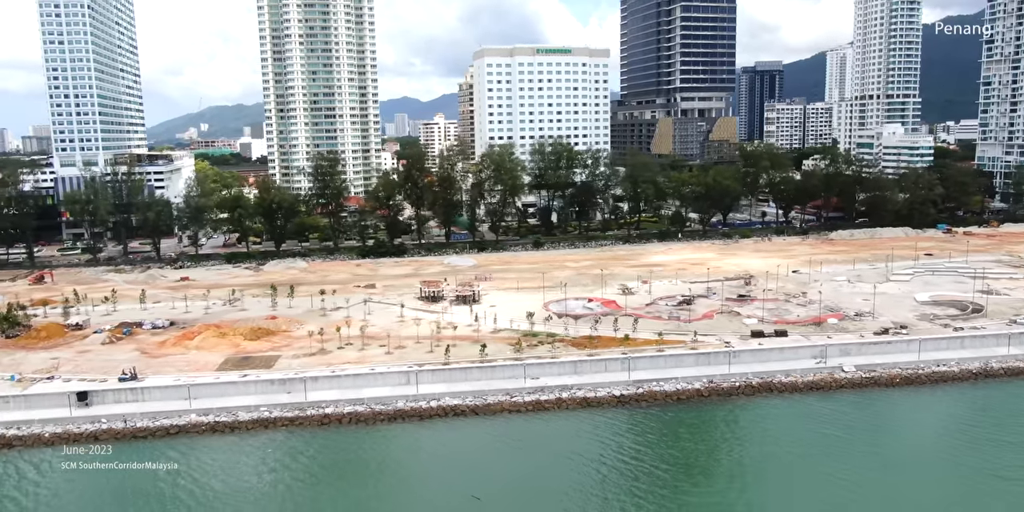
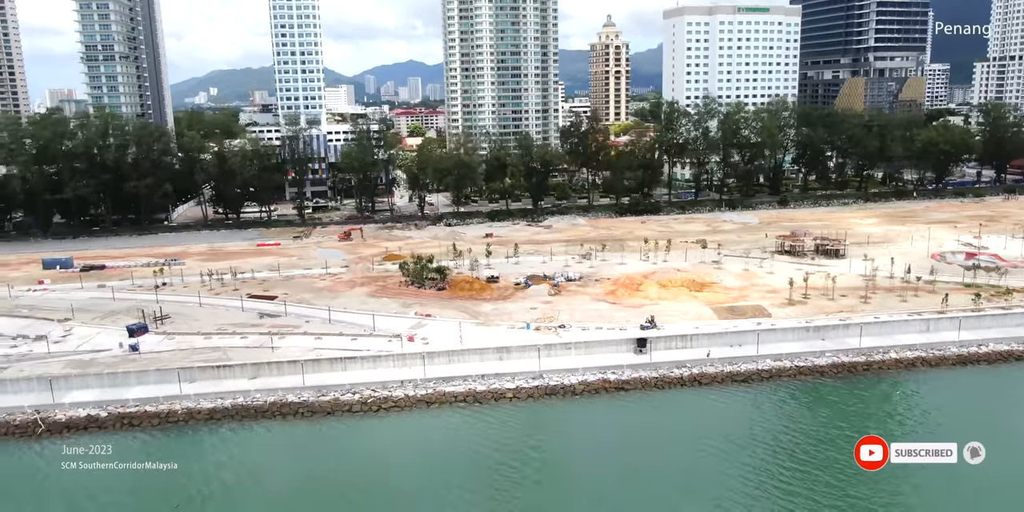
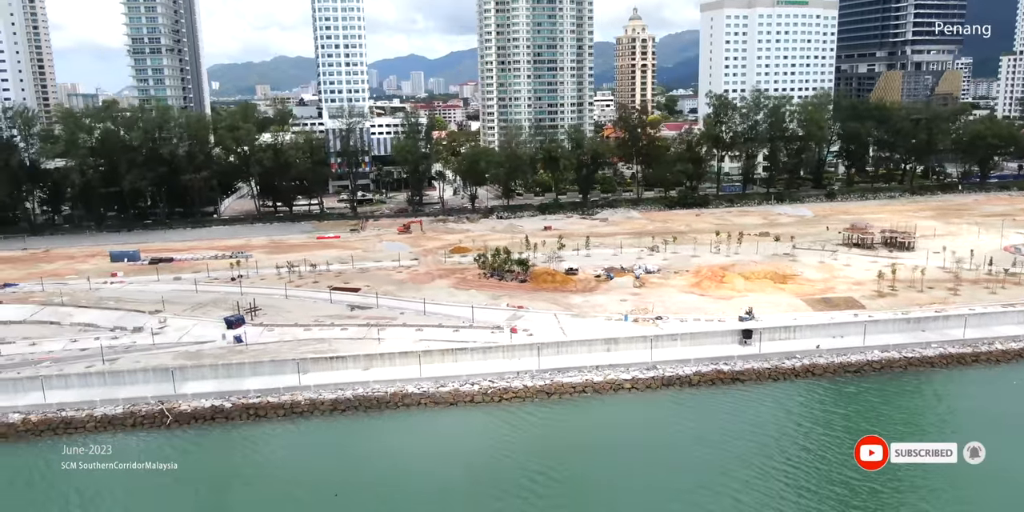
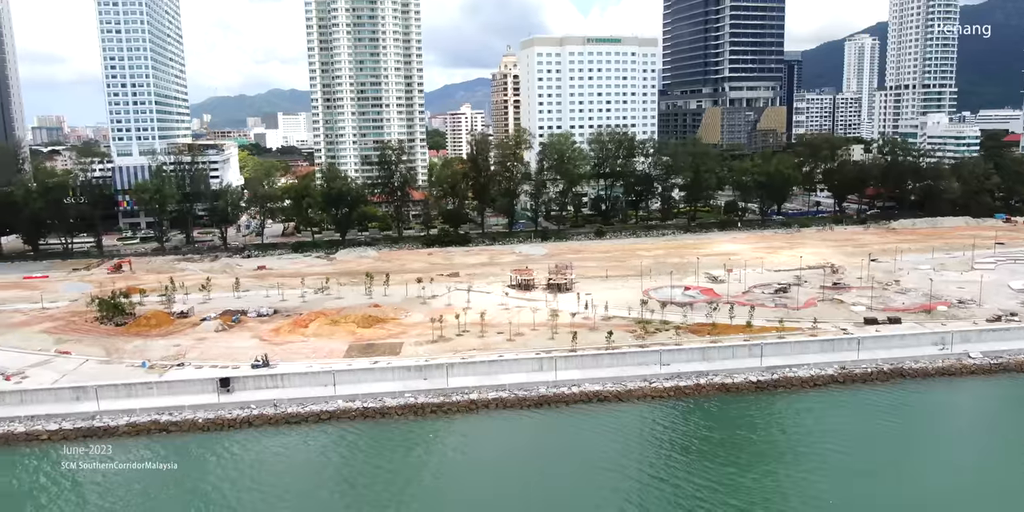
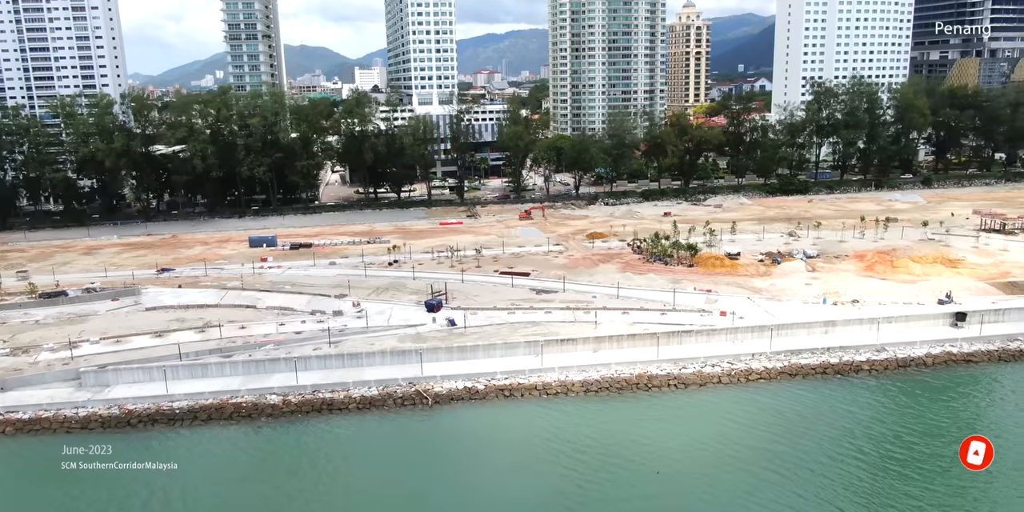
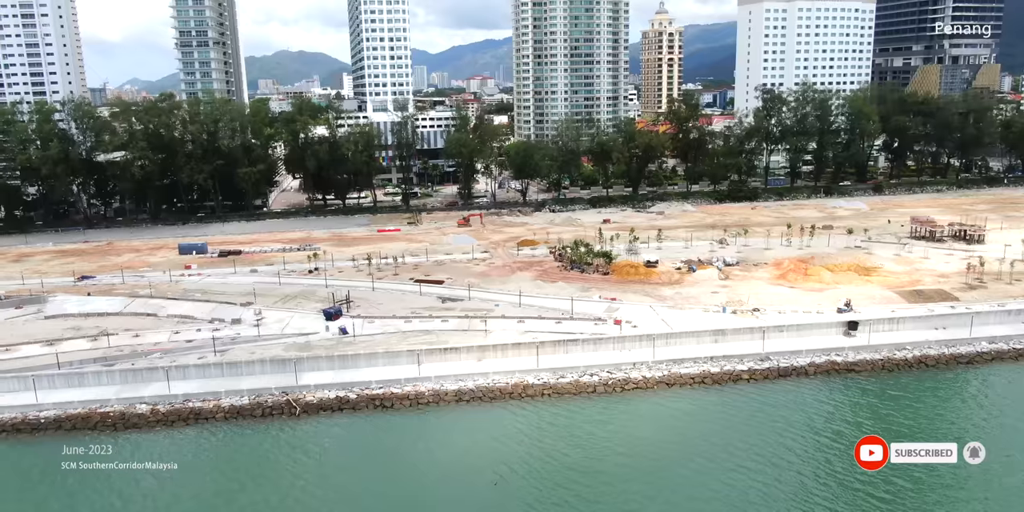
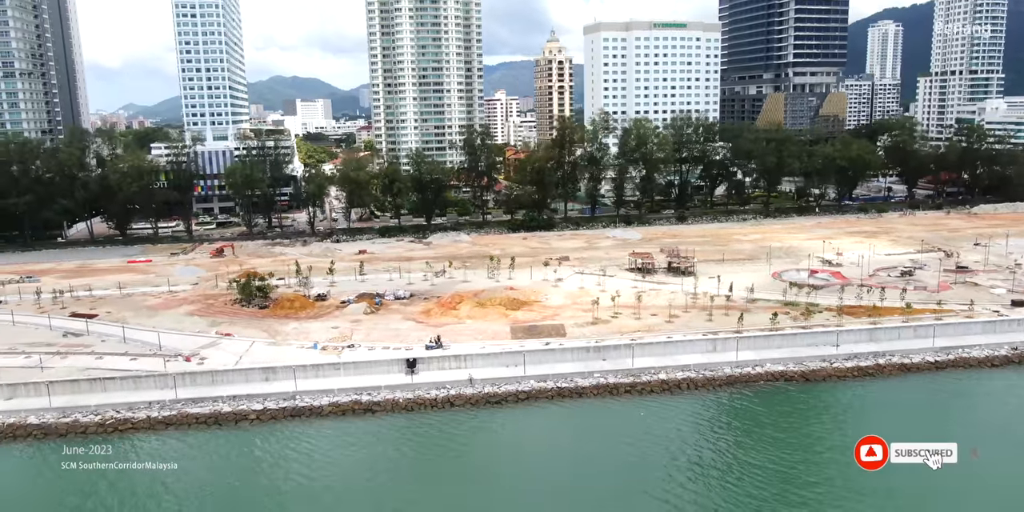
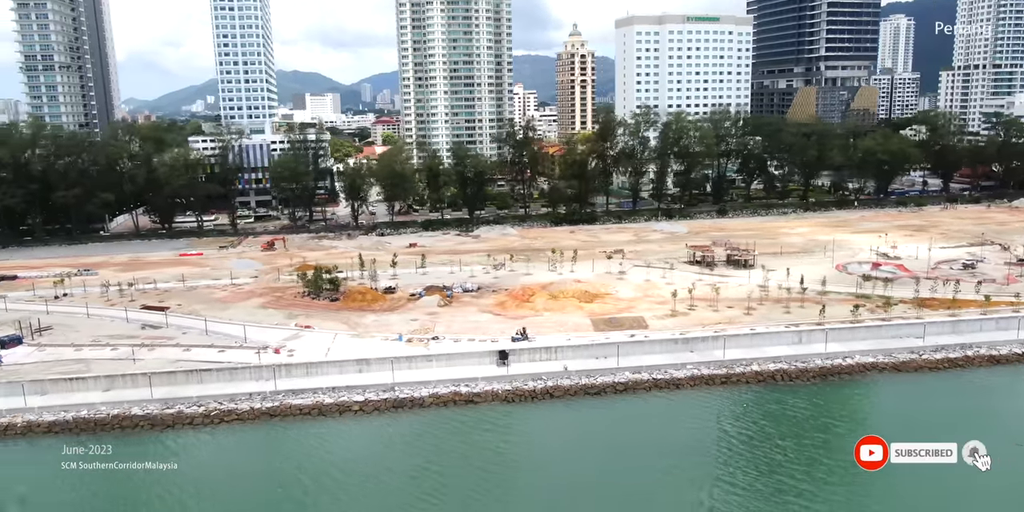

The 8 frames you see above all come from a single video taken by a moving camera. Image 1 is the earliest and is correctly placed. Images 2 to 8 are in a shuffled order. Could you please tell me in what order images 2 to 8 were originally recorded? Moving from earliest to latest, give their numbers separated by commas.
4, 7, 8, 2, 3, 6, 5
